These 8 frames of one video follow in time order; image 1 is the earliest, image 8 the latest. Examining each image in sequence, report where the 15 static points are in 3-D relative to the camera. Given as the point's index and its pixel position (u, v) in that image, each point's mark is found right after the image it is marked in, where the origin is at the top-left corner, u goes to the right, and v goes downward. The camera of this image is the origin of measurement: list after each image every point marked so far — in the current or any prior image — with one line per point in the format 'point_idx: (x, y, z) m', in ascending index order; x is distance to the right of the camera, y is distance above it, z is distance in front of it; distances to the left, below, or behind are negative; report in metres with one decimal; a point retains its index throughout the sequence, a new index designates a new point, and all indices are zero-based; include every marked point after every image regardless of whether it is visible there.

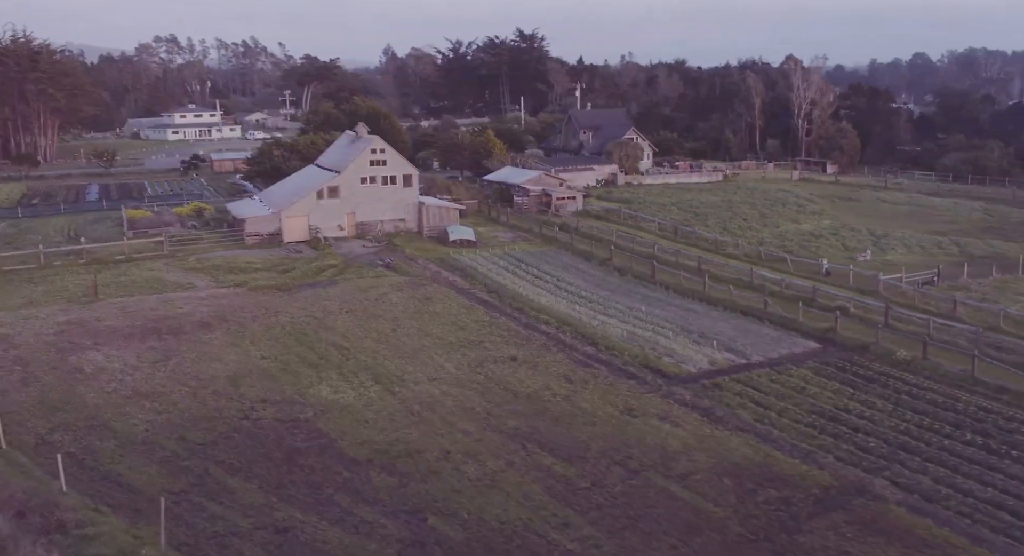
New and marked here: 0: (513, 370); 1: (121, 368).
0: (+0.1, -2.0, +19.7) m
1: (-8.5, -1.9, +19.7) m
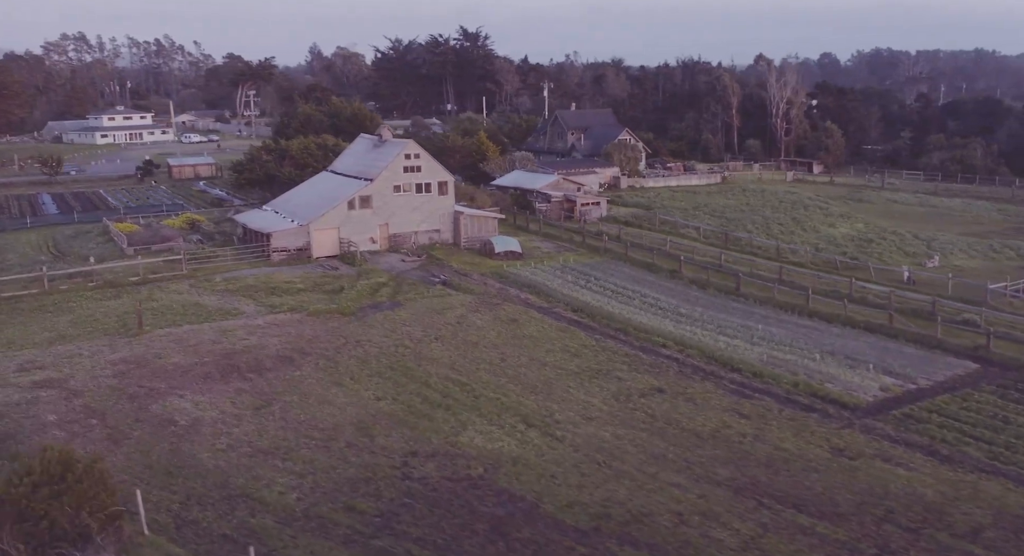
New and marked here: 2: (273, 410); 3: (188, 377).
0: (+3.1, -2.5, +17.6) m
1: (-5.4, -2.6, +16.8) m
2: (-4.5, -2.5, +17.1) m
3: (-6.7, -2.1, +18.7) m
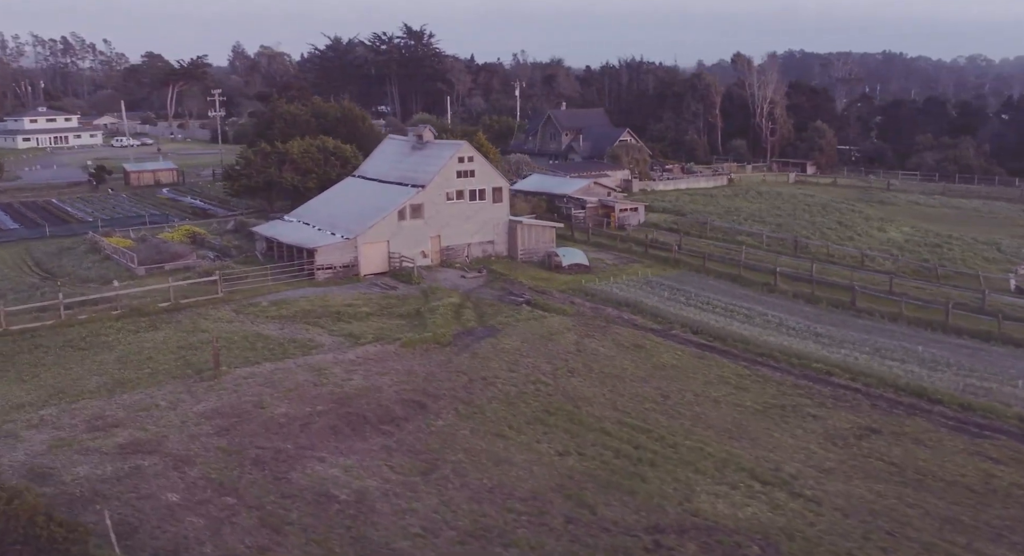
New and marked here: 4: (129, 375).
0: (+6.5, -2.8, +15.1) m
1: (-1.9, -3.1, +13.5) m
2: (-1.0, -3.0, +13.9) m
3: (-3.3, -2.6, +15.3) m
4: (-7.9, -2.0, +18.5) m
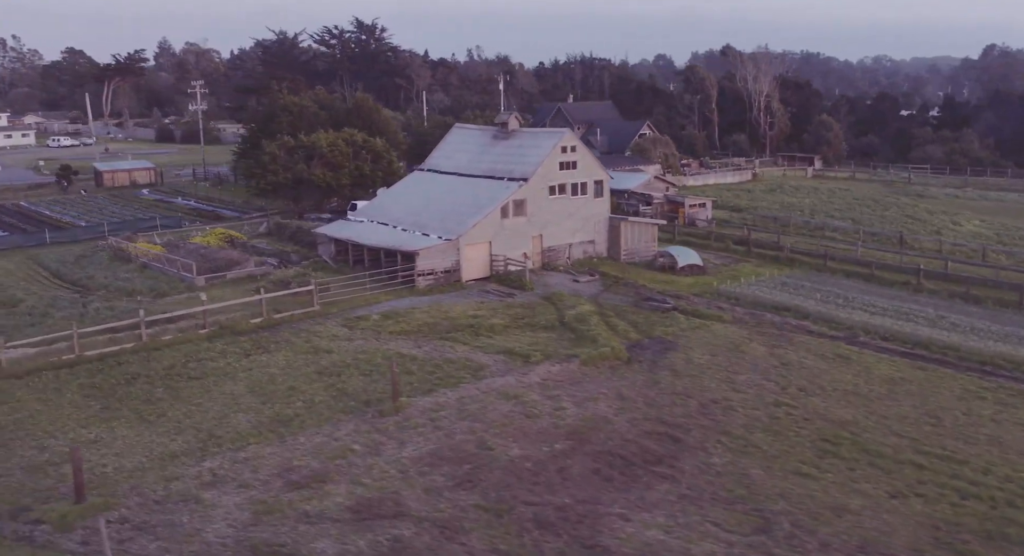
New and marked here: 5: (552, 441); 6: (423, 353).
0: (+10.8, -2.8, +13.0) m
1: (+2.6, -3.2, +10.6) m
2: (+3.4, -3.1, +11.1) m
3: (+0.9, -2.8, +12.3) m
4: (-3.9, -2.2, +15.1) m
5: (+0.6, -2.4, +13.6) m
6: (-1.8, -1.5, +18.1) m
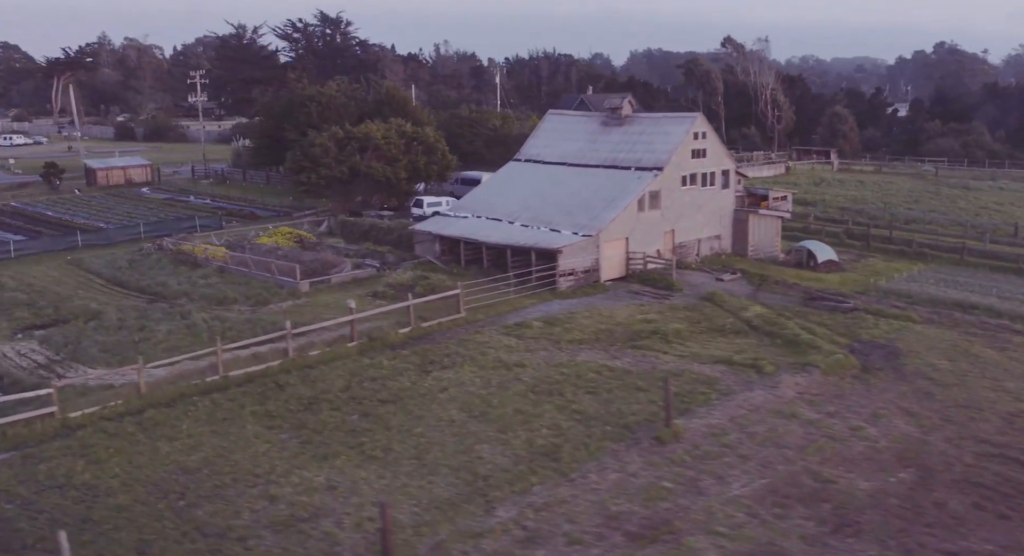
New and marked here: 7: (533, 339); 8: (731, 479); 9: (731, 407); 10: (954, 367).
0: (+15.0, -2.6, +11.6) m
1: (+7.0, -3.1, +8.6) m
2: (+7.8, -3.0, +9.2) m
3: (+5.2, -2.7, +10.2) m
4: (+0.2, -2.2, +12.6) m
5: (+4.7, -2.4, +11.5) m
6: (+2.1, -1.5, +15.8) m
7: (+0.4, -1.2, +17.4) m
8: (+2.7, -2.5, +11.1) m
9: (+3.2, -1.9, +13.7) m
10: (+7.6, -1.5, +15.8) m
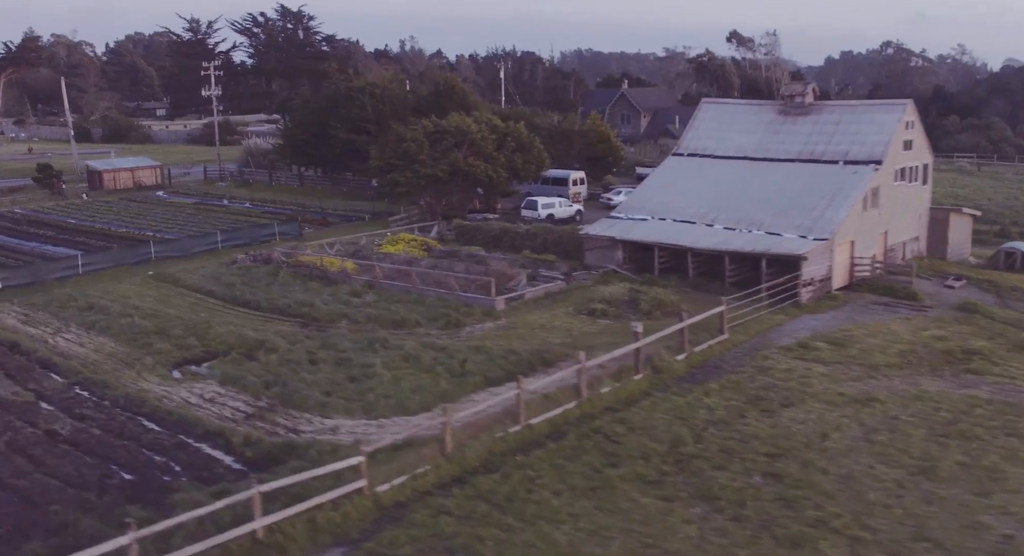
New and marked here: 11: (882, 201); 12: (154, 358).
0: (+20.3, -2.5, +10.1) m
1: (+12.6, -3.2, +6.4) m
2: (+13.3, -3.1, +7.1) m
3: (+10.7, -2.8, +7.8) m
4: (+5.5, -2.4, +9.8) m
5: (+10.1, -2.5, +9.1) m
6: (+7.0, -1.7, +13.1) m
7: (+5.2, -1.4, +14.6) m
8: (+8.1, -2.6, +8.6) m
9: (+8.4, -2.1, +11.1) m
10: (+12.6, -1.6, +13.6) m
11: (+8.1, +1.7, +19.8) m
12: (-6.3, -1.4, +16.0) m
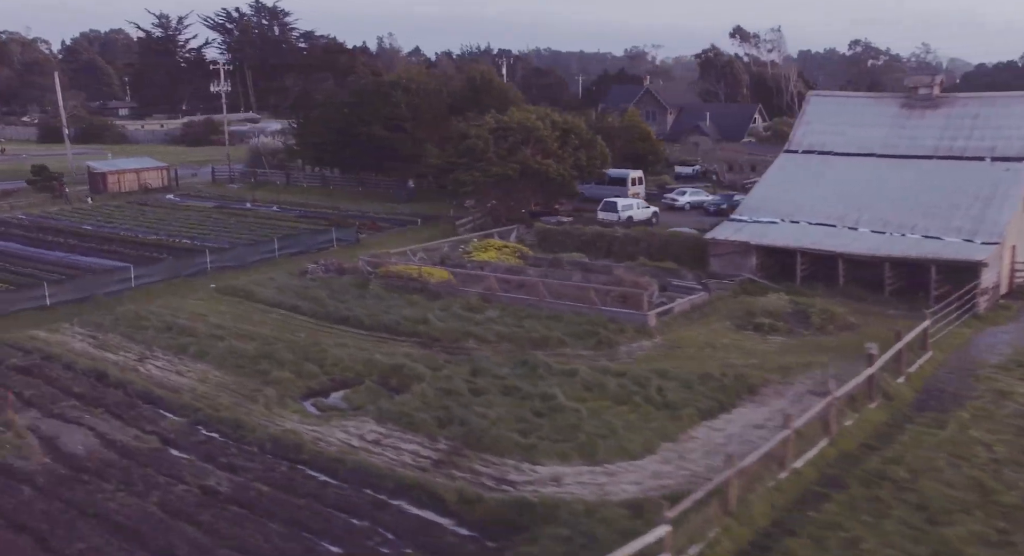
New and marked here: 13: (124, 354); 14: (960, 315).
0: (+23.4, -2.5, +9.3) m
1: (+15.9, -3.3, +5.2) m
2: (+16.5, -3.1, +5.9) m
3: (+13.9, -2.9, +6.5) m
4: (+8.6, -2.6, +8.2) m
5: (+13.2, -2.6, +7.7) m
6: (+9.9, -1.8, +11.6) m
7: (+8.0, -1.5, +13.0) m
8: (+11.2, -2.7, +7.1) m
9: (+11.4, -2.2, +9.6) m
10: (+15.5, -1.7, +12.4) m
11: (+10.6, +1.6, +18.3) m
12: (-3.6, -1.7, +13.7) m
13: (-6.7, -1.3, +15.6) m
14: (+7.7, -0.6, +15.8) m
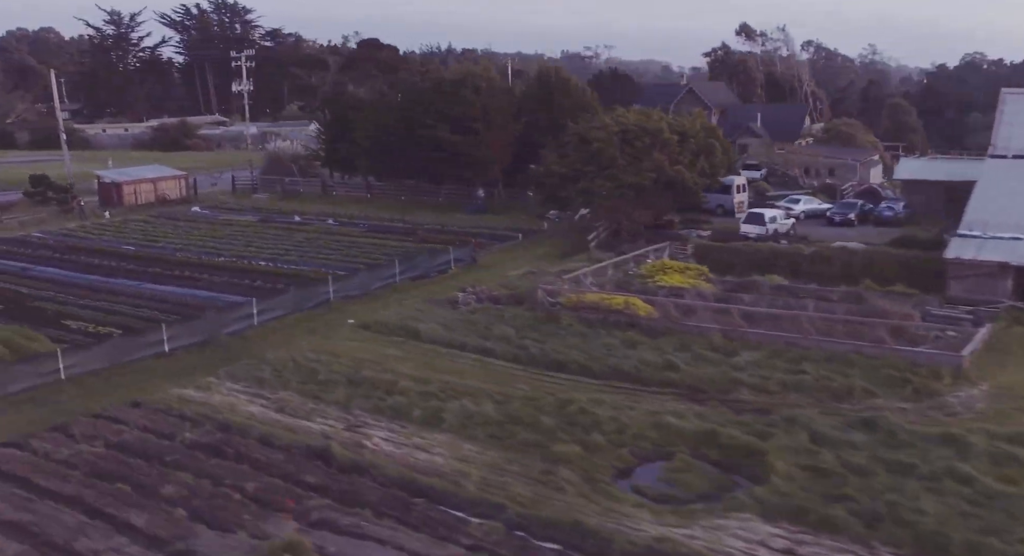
0: (+27.9, -2.6, +8.4) m
1: (+20.8, -3.5, +3.7) m
2: (+21.4, -3.4, +4.4) m
3: (+18.7, -3.2, +4.8) m
4: (+13.3, -2.9, +6.1) m
5: (+18.0, -2.9, +6.0) m
6: (+14.4, -2.2, +9.6) m
7: (+12.3, -1.9, +10.8) m
8: (+16.0, -3.0, +5.2) m
9: (+15.9, -2.5, +7.8) m
10: (+19.8, -1.9, +10.8) m
11: (+14.4, +1.2, +16.4) m
12: (+0.7, -2.3, +10.7) m
13: (-2.5, -1.9, +12.3) m
14: (+11.8, -1.0, +13.6) m
